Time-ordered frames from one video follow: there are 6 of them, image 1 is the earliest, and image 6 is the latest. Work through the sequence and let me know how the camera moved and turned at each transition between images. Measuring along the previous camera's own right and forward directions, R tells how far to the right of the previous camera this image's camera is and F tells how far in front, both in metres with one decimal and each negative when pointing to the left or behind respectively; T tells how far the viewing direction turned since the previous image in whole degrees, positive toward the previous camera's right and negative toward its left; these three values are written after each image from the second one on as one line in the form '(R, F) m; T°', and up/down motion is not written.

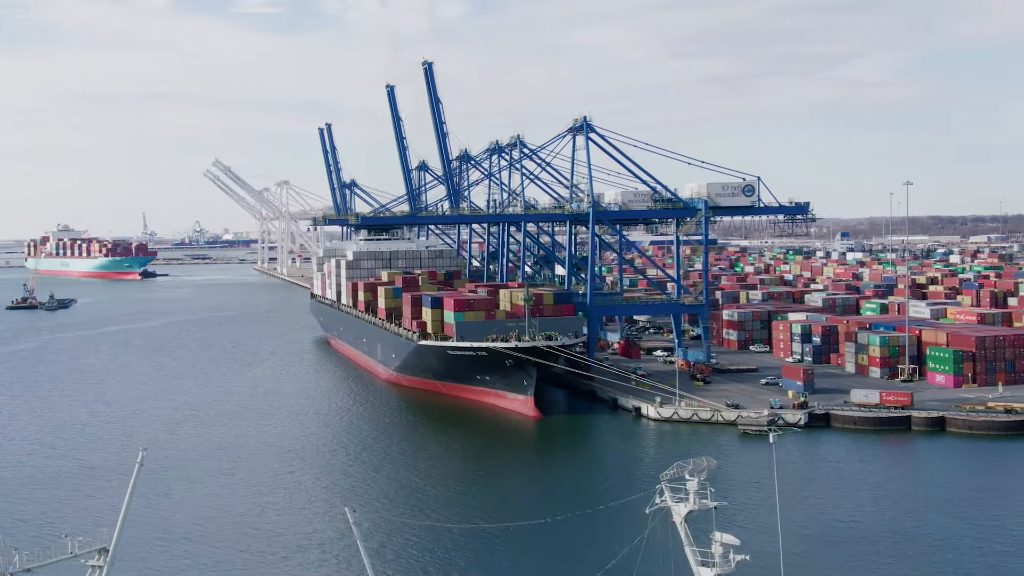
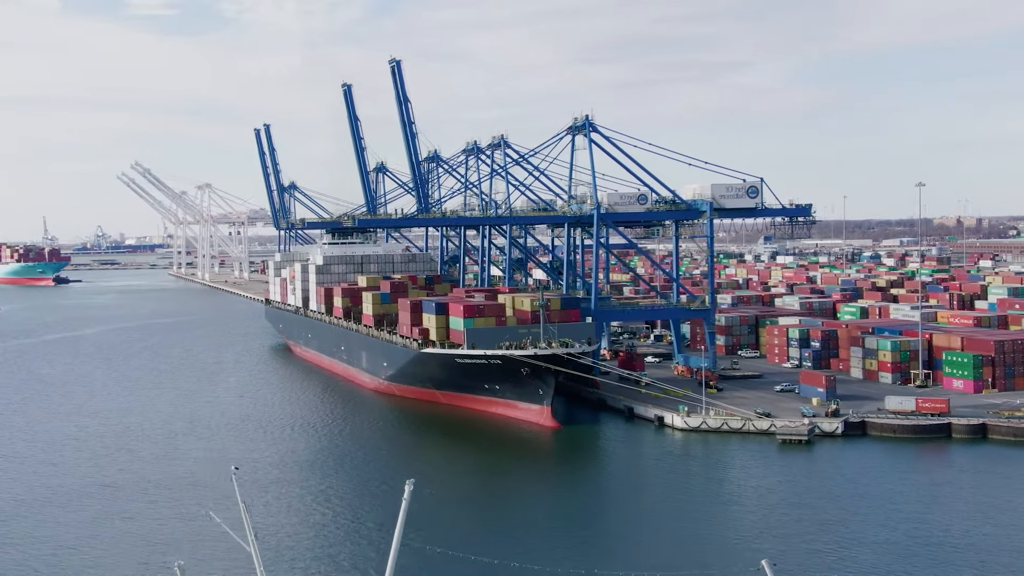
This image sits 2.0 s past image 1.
(-2.1, +1.3) m; +4°
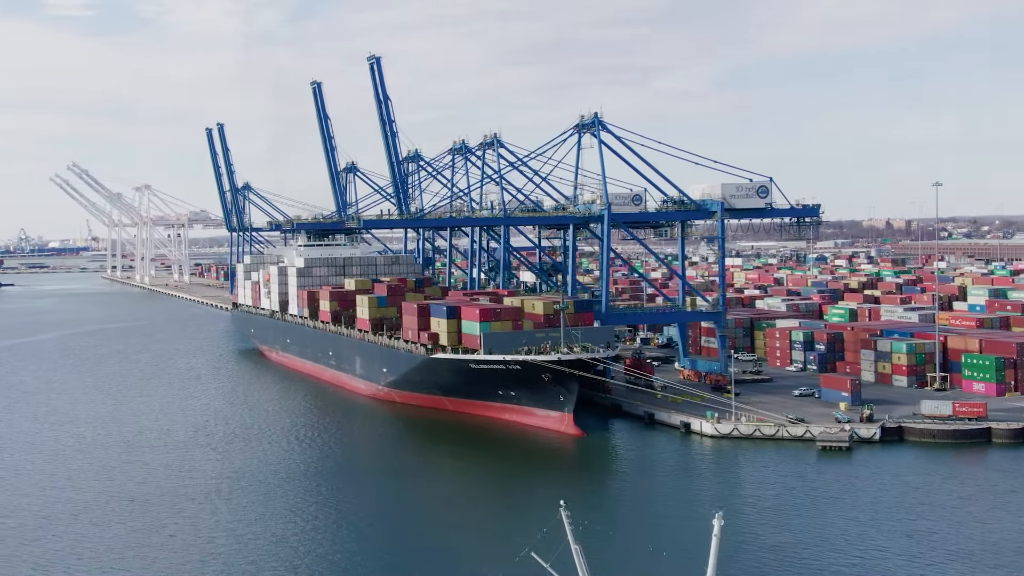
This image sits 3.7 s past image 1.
(-1.8, +1.0) m; +3°
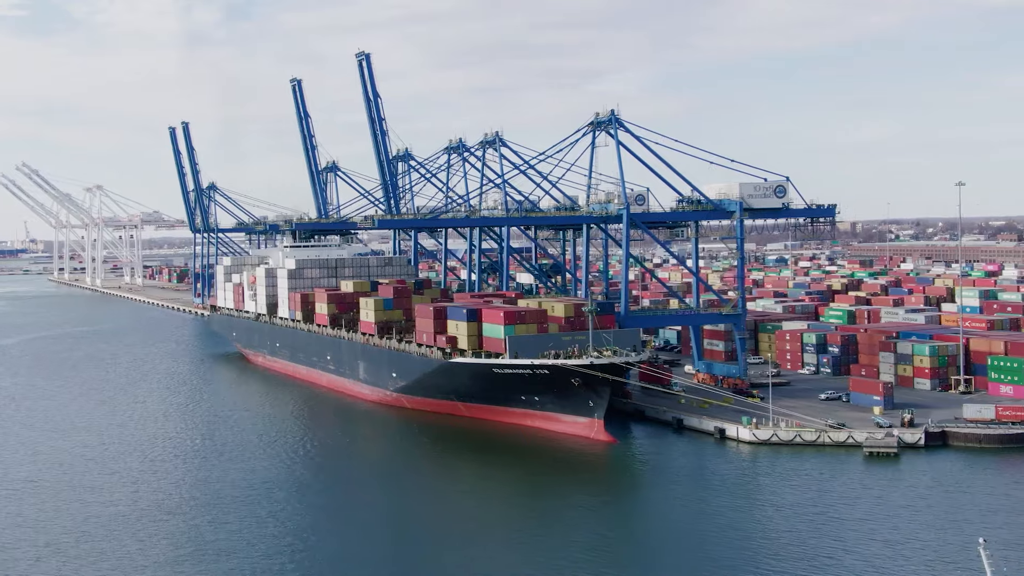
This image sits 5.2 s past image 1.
(-1.6, +0.9) m; +2°
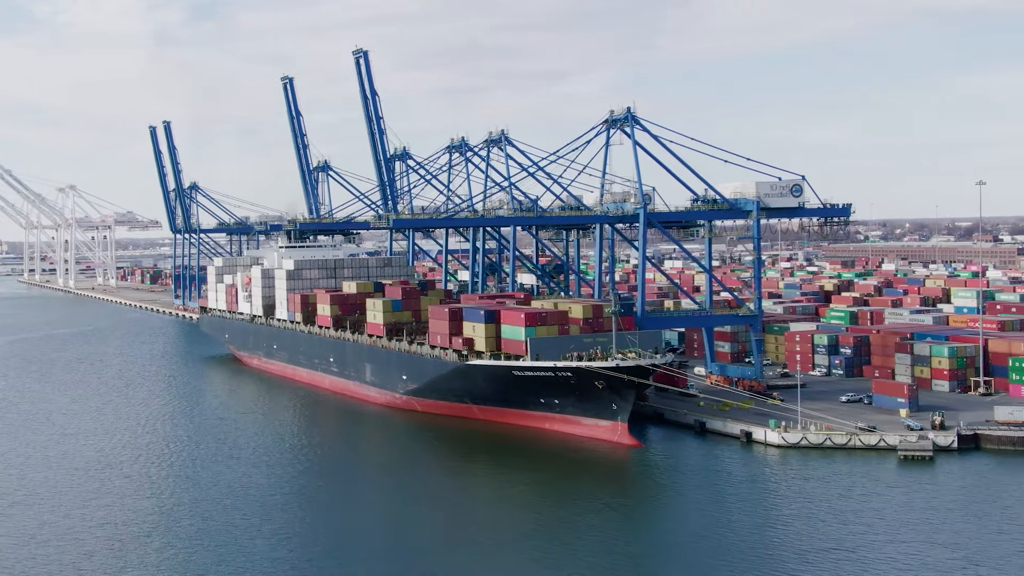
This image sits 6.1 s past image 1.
(-1.0, +0.5) m; +1°
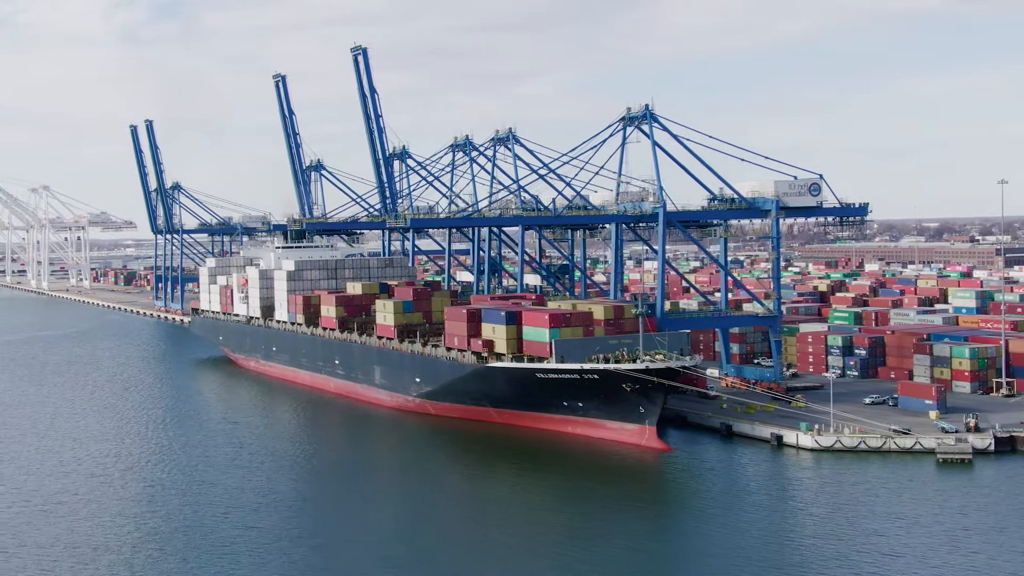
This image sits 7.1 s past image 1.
(-1.0, +0.5) m; +1°
